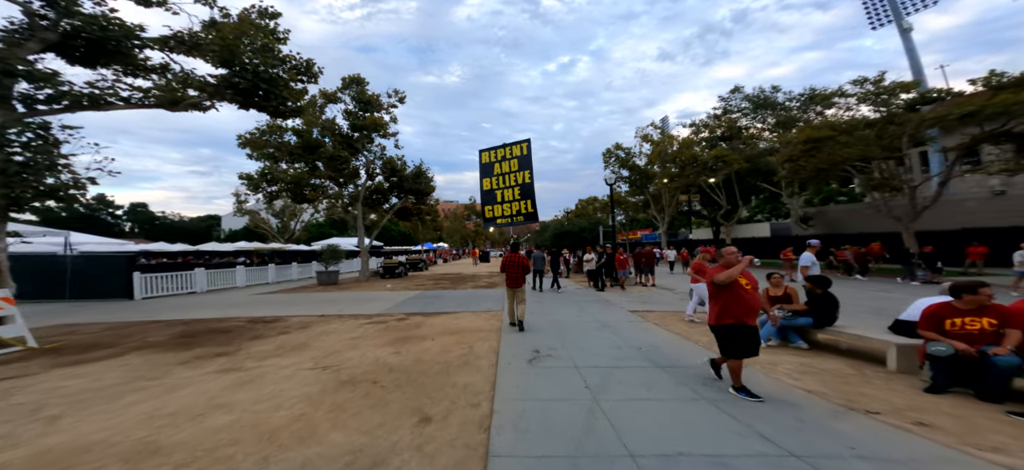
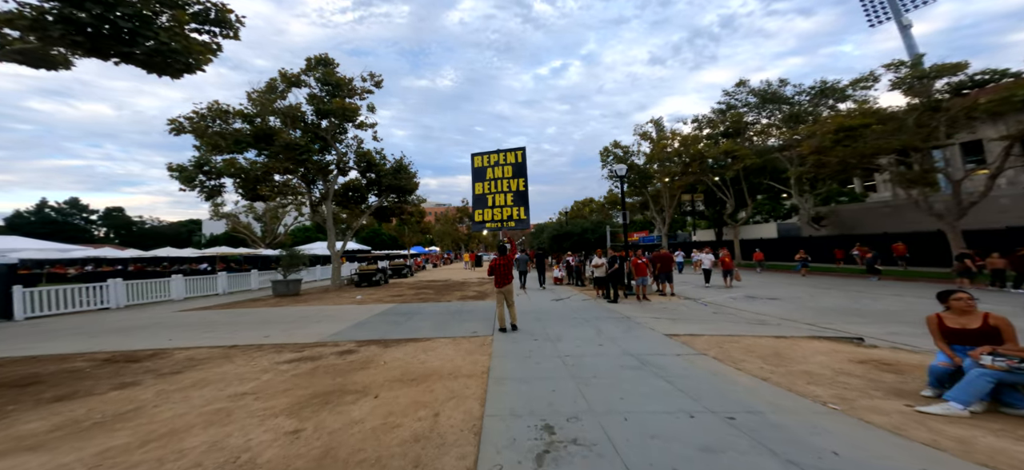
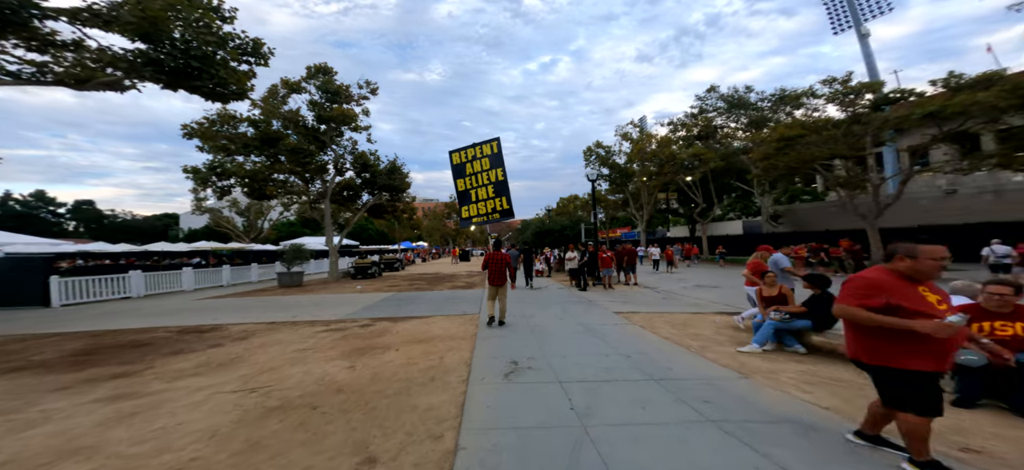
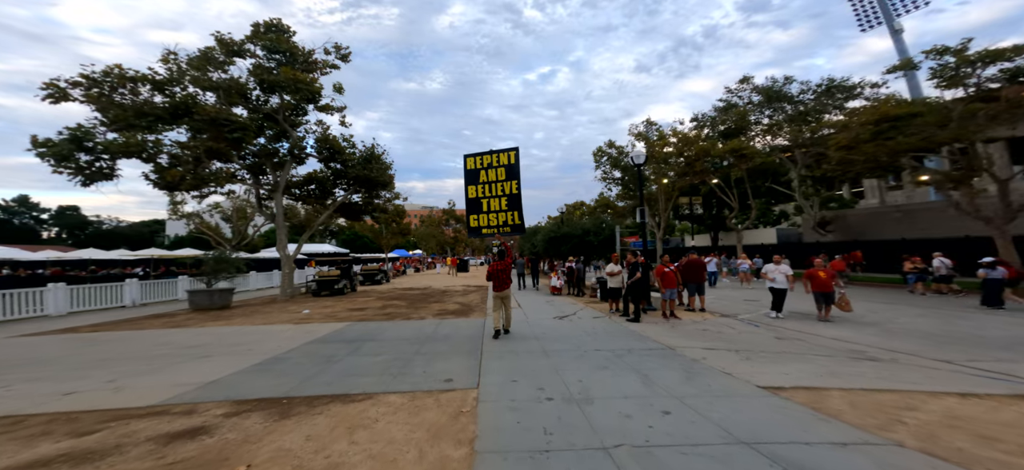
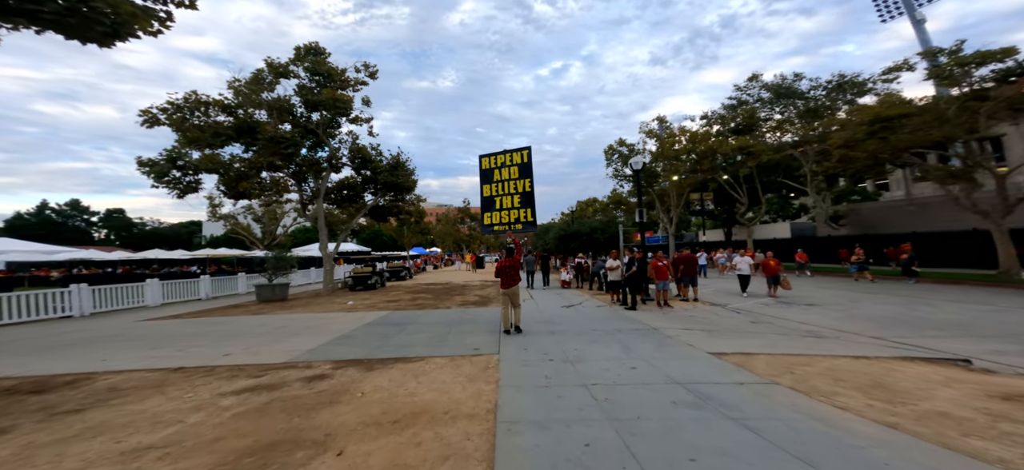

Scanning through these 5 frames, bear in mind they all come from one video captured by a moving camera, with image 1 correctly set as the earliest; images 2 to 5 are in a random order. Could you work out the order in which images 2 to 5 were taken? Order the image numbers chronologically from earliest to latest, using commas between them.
3, 2, 5, 4
